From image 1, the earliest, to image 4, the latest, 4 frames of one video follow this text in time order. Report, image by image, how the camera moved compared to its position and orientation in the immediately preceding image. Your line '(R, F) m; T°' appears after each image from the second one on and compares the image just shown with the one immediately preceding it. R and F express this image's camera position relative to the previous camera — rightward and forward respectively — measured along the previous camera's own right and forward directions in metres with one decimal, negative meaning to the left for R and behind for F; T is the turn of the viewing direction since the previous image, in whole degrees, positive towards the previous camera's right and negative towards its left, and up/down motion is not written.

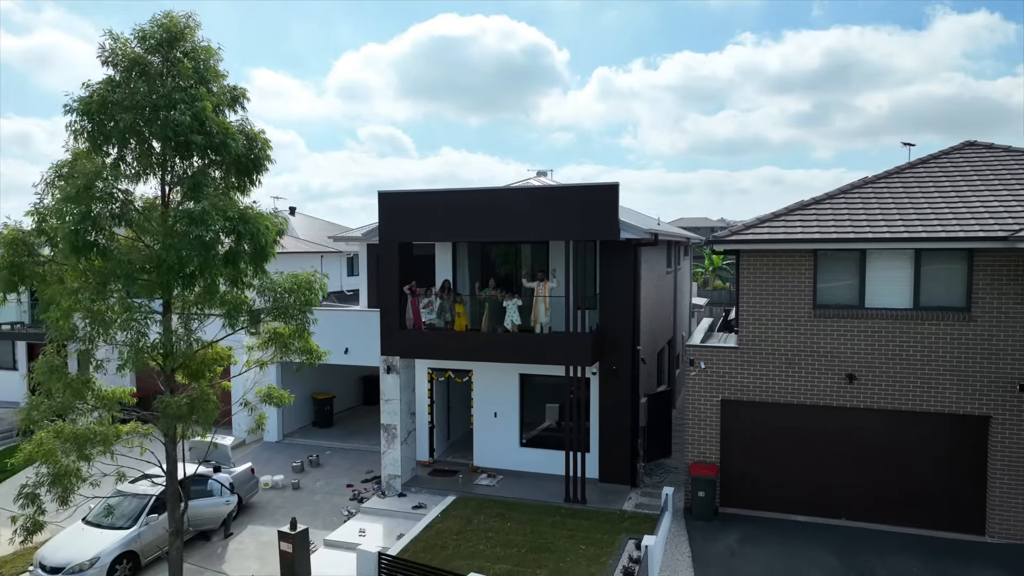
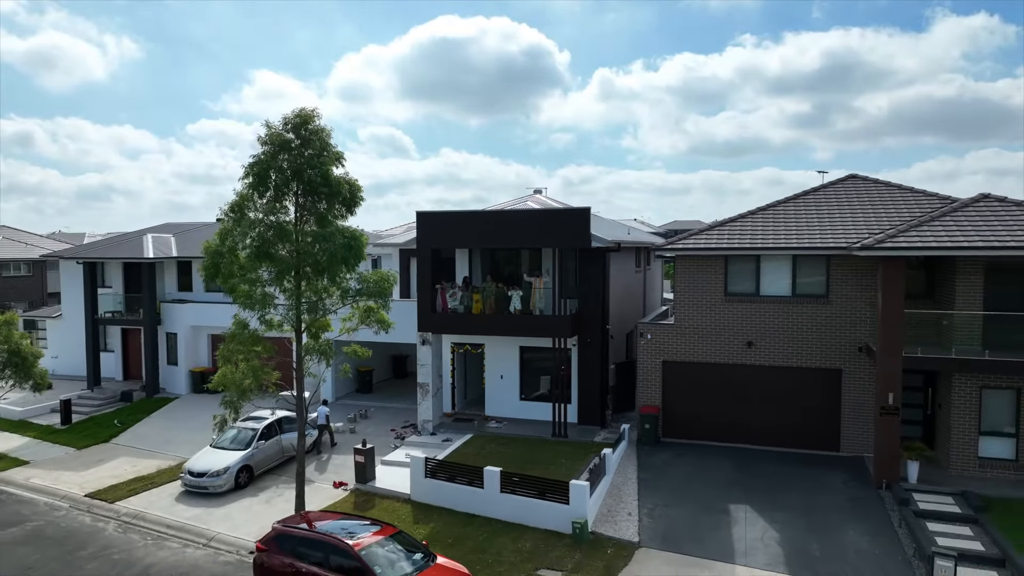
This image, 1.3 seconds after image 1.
(0.0, -5.0) m; 0°
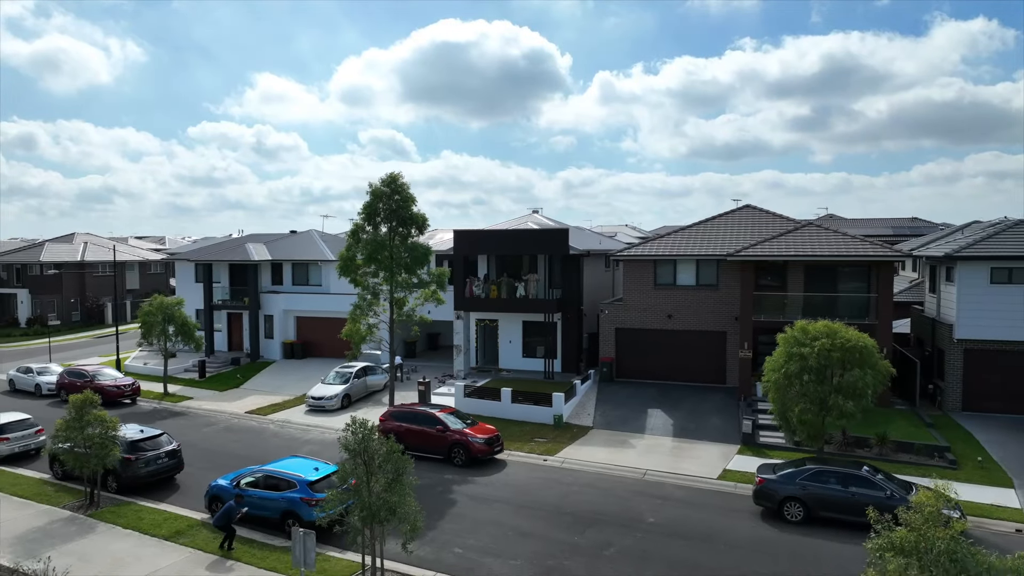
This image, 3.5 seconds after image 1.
(-0.2, -9.2) m; 0°
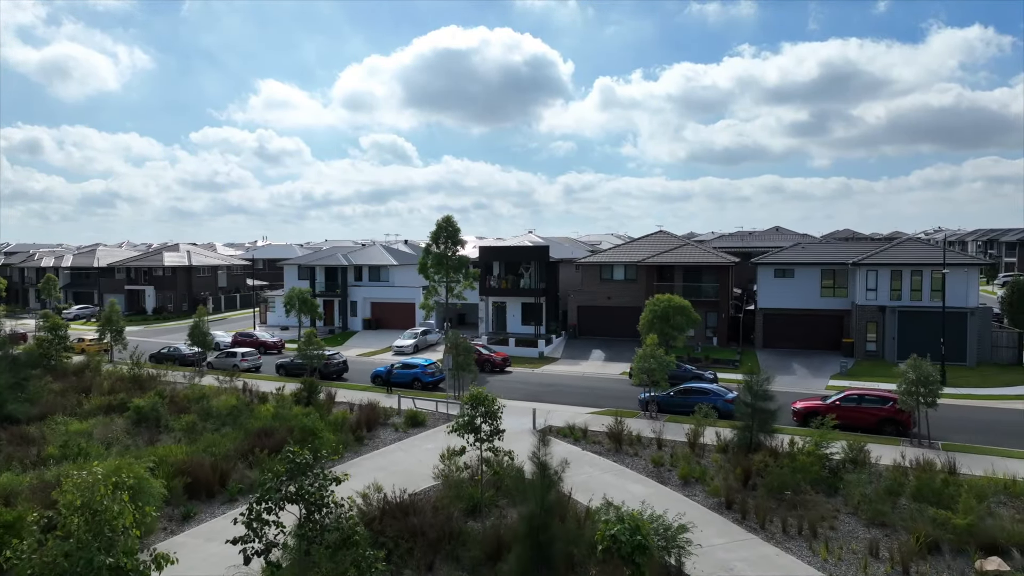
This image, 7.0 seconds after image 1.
(-0.1, -17.2) m; 0°
